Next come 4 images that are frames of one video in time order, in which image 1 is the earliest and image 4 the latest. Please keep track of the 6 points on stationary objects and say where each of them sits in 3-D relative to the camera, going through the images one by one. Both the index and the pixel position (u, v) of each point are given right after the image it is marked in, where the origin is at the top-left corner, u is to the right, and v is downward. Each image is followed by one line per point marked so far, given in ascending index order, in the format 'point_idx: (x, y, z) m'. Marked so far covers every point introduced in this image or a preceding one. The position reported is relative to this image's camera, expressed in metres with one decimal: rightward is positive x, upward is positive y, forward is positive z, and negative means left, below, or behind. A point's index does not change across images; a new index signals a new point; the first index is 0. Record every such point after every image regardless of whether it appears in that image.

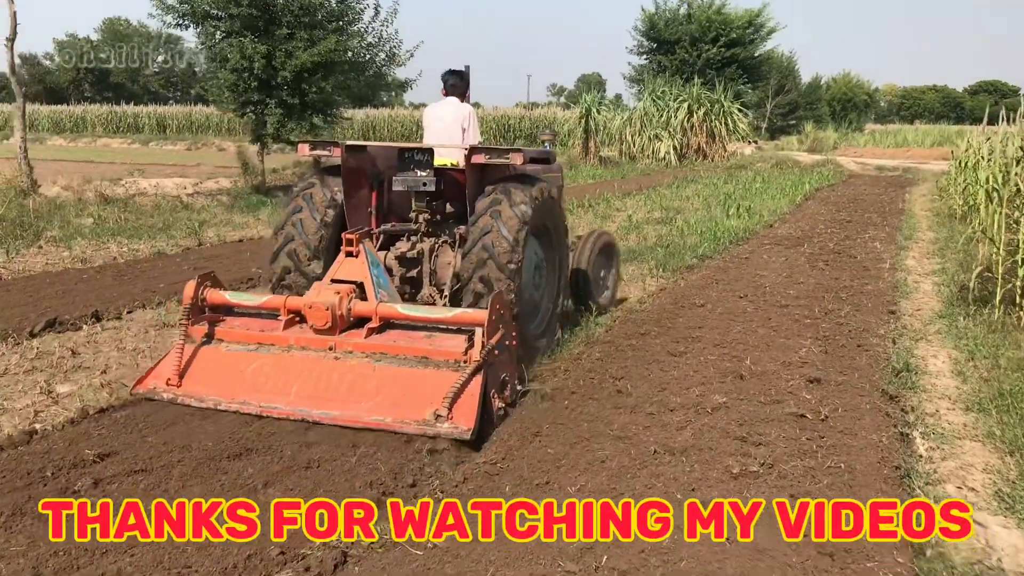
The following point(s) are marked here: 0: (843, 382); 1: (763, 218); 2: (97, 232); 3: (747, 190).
0: (+1.8, -0.5, +5.5) m
1: (+2.8, +0.8, +10.9) m
2: (-5.0, +0.7, +11.8) m
3: (+3.3, +1.4, +13.6) m
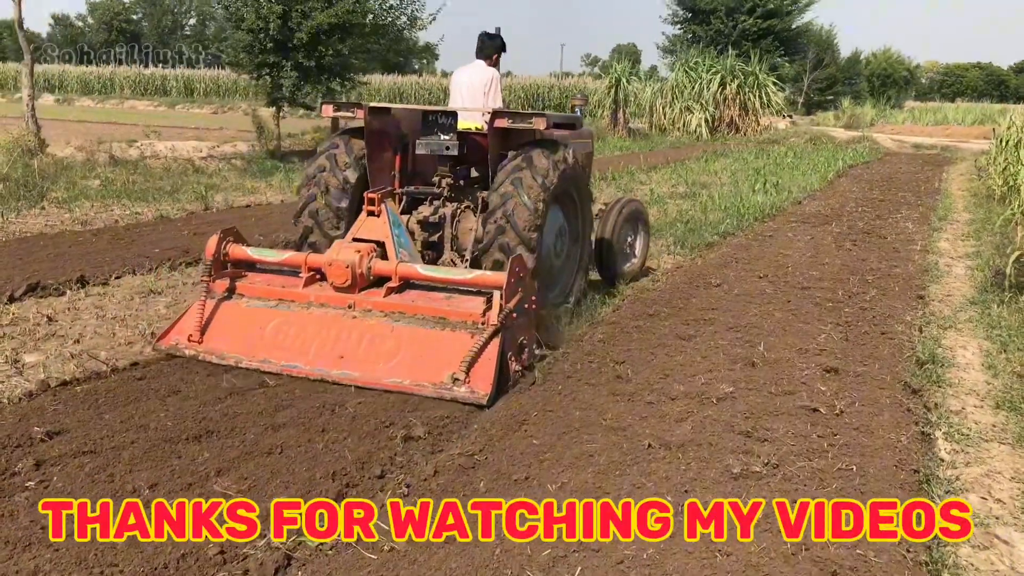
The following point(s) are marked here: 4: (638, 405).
0: (+1.8, -0.4, +5.0) m
1: (+2.9, +1.0, +10.4) m
2: (-4.8, +1.1, +11.5) m
3: (+3.5, +1.7, +13.1) m
4: (+0.6, -0.6, +4.7) m
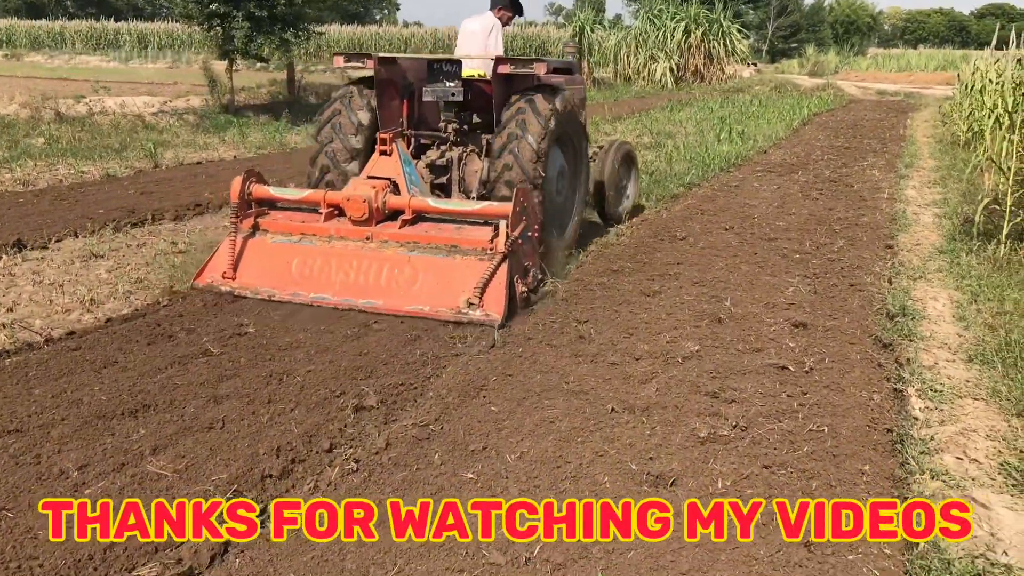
0: (+1.6, -0.2, +4.9) m
1: (+2.5, +1.5, +10.2) m
2: (-5.2, +1.5, +11.1) m
3: (+3.0, +2.3, +12.9) m
4: (+0.4, -0.4, +4.5) m
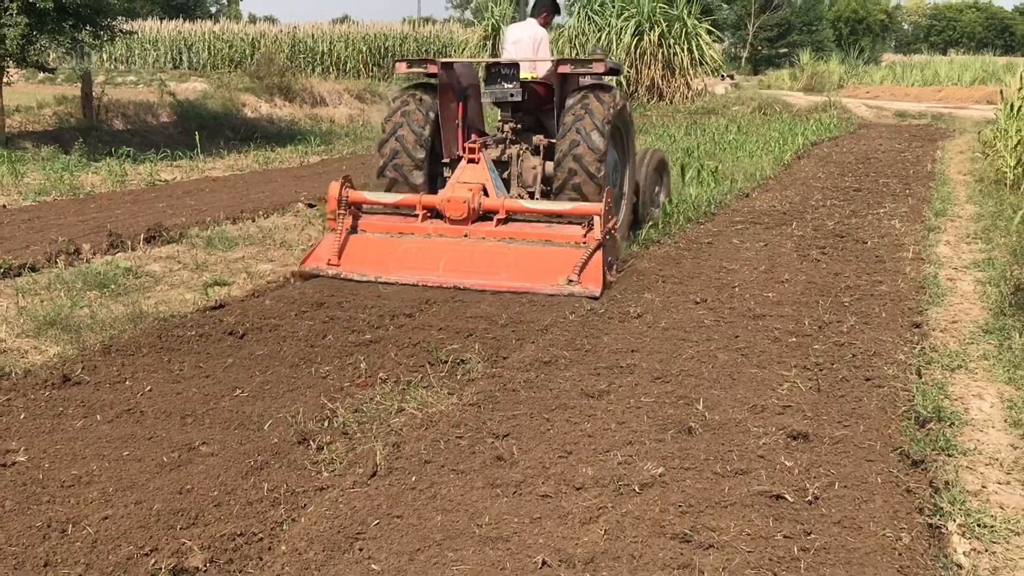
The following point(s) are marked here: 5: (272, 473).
0: (+1.2, -0.5, +3.6) m
1: (+2.0, +1.1, +9.0) m
2: (-5.8, +1.0, +9.6) m
3: (+2.4, +1.8, +11.7) m
4: (0.0, -0.7, +3.2) m
5: (-0.8, -0.6, +3.3) m
